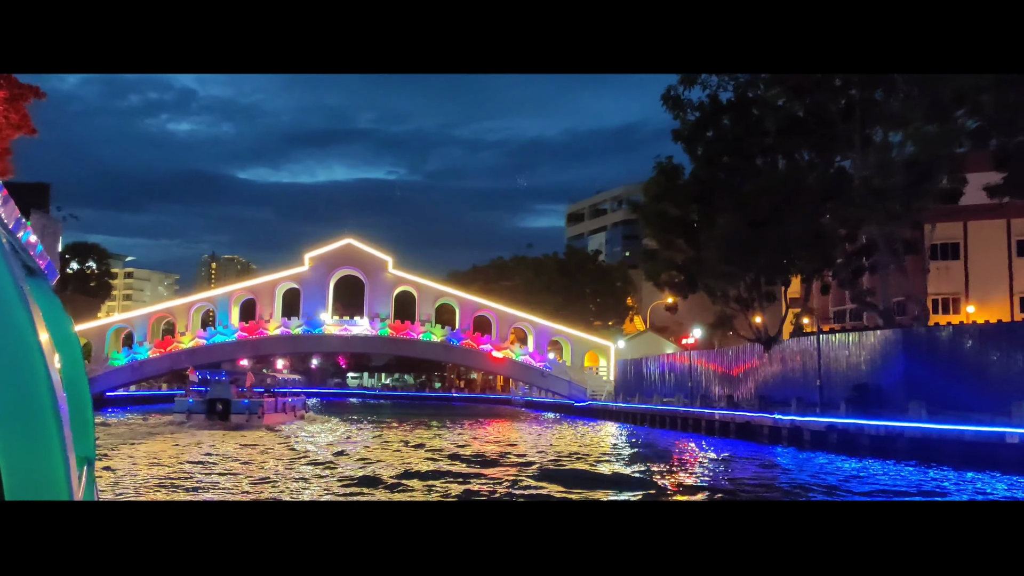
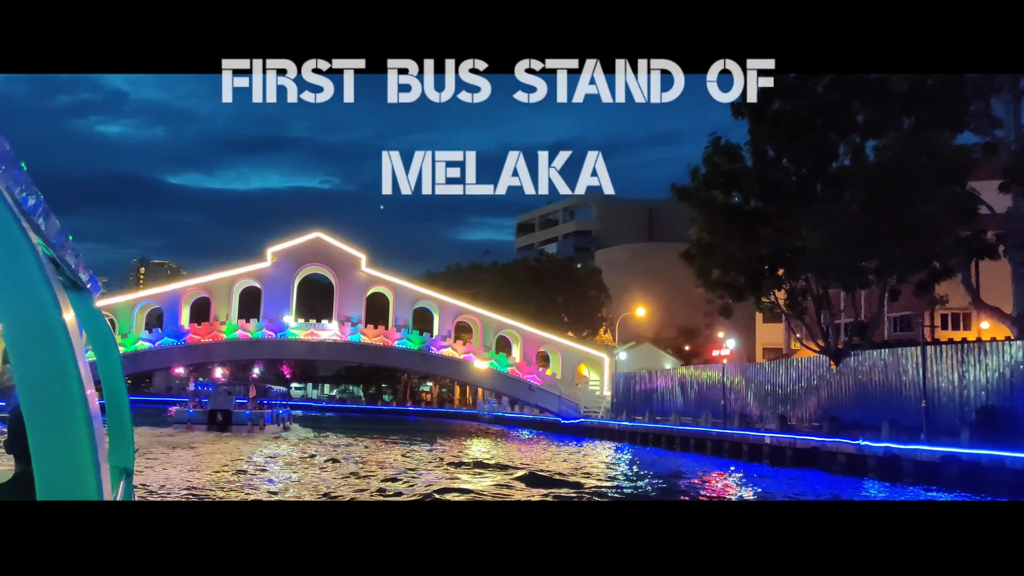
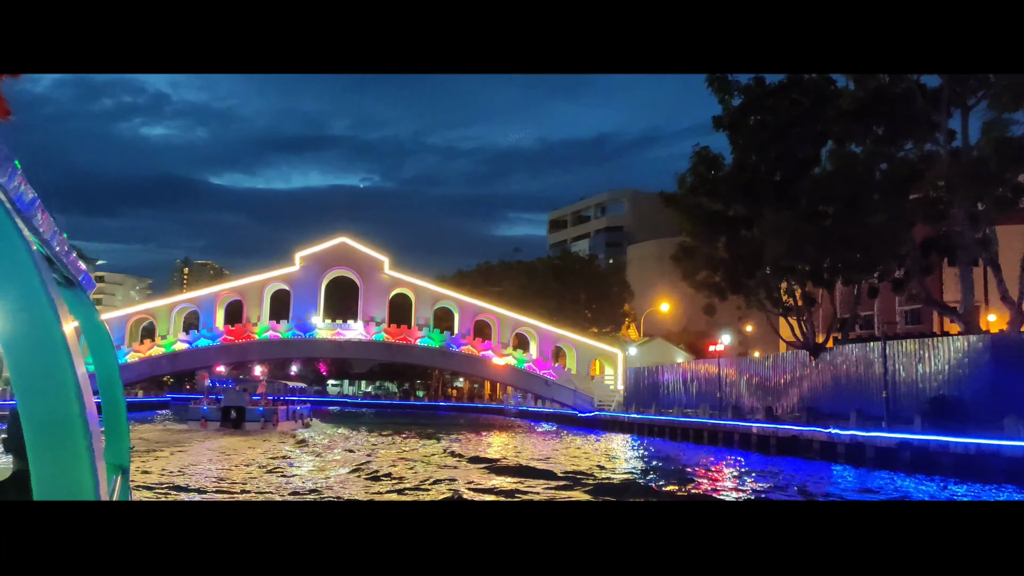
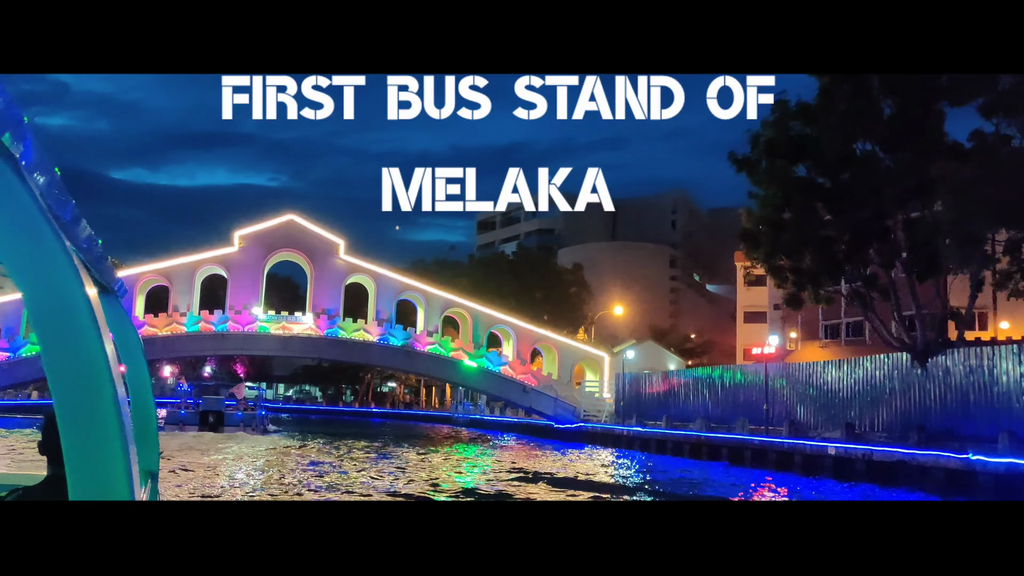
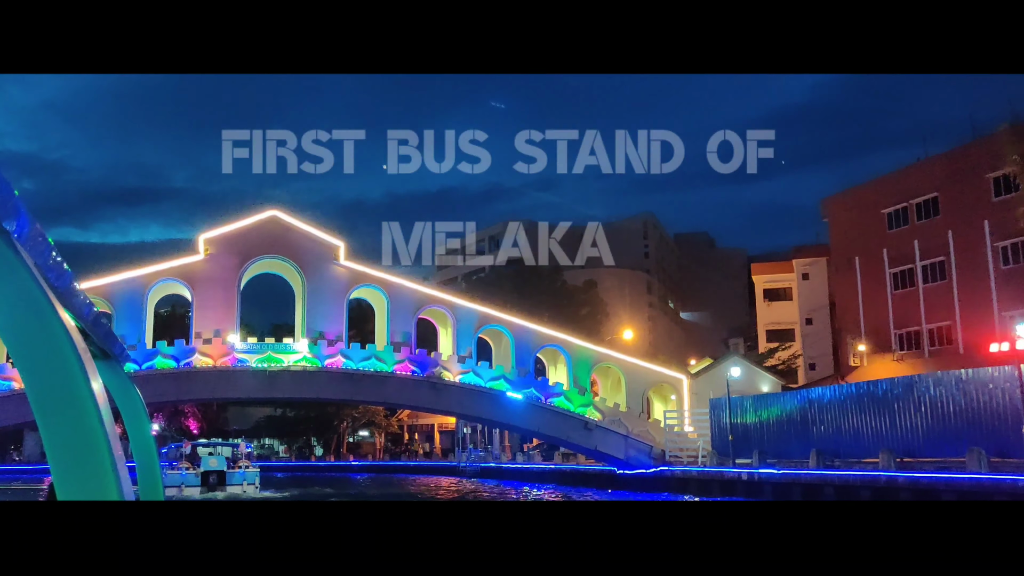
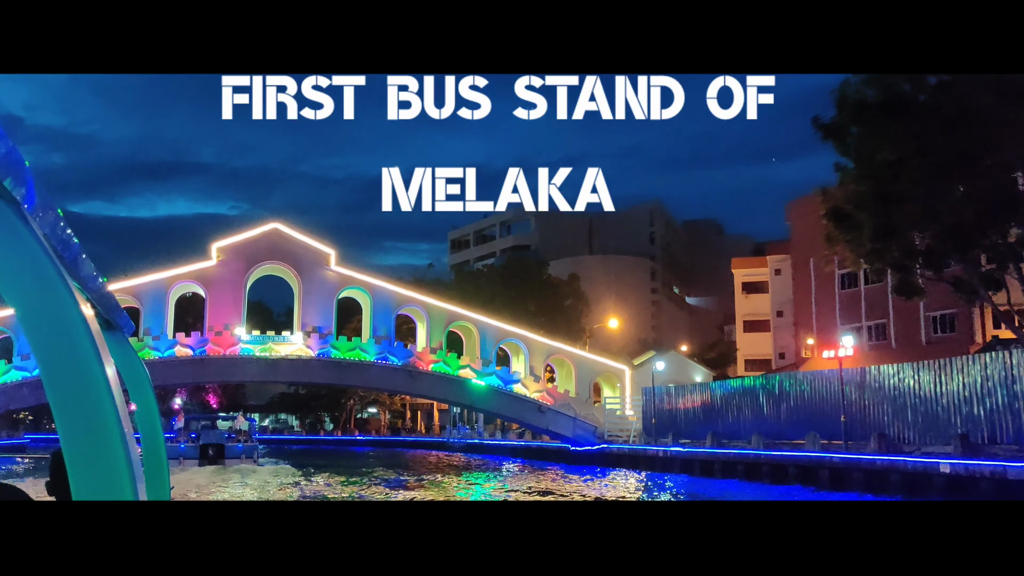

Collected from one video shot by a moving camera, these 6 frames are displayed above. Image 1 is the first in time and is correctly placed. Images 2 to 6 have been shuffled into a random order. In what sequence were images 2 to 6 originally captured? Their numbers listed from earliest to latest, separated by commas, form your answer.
3, 2, 4, 6, 5
